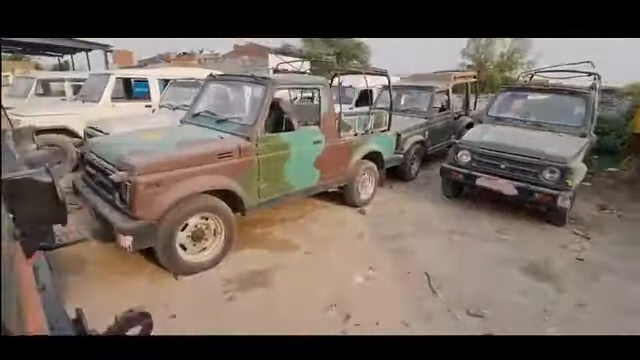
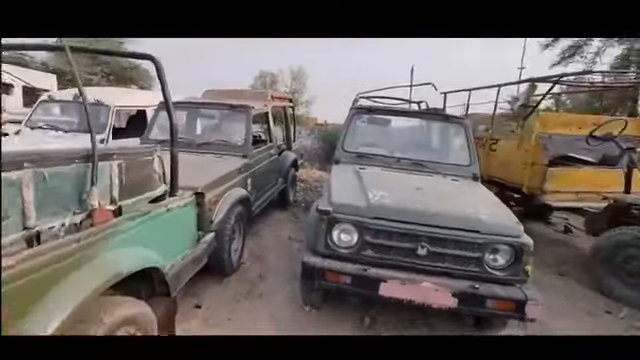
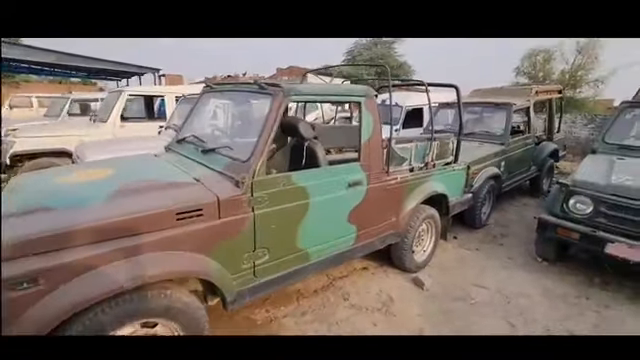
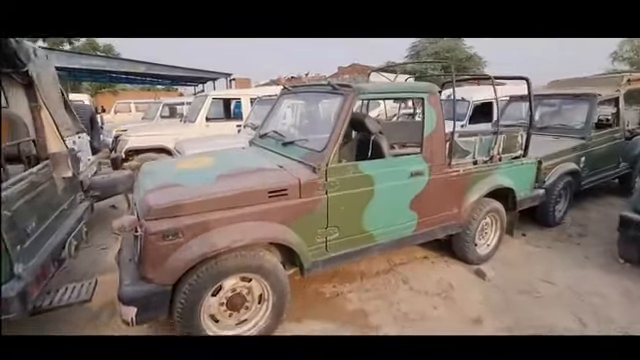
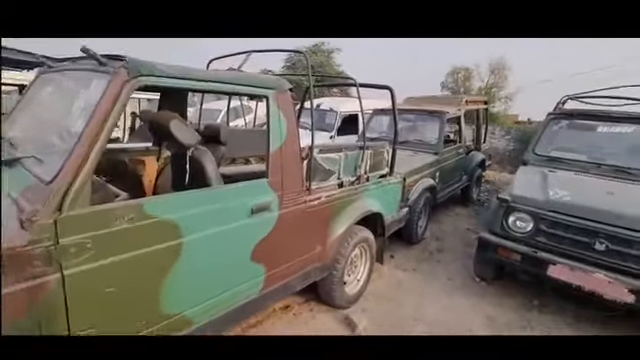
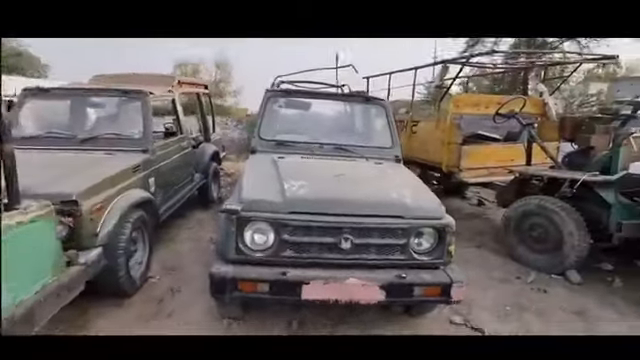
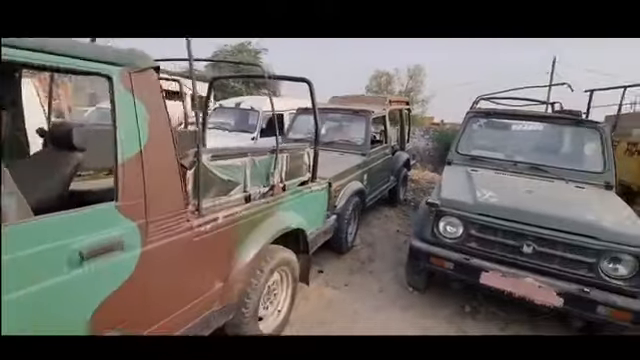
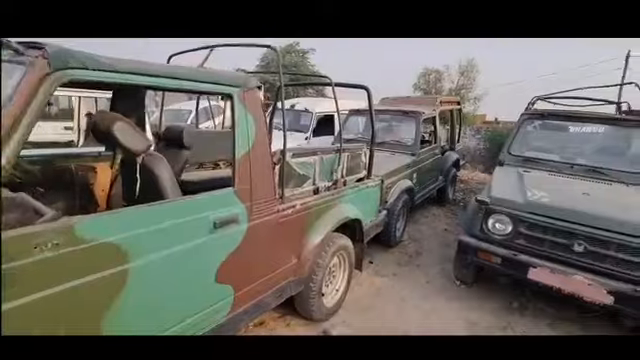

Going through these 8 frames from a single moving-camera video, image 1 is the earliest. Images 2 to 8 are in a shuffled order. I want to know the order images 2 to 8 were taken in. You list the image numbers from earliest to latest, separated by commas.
4, 3, 5, 8, 7, 2, 6
